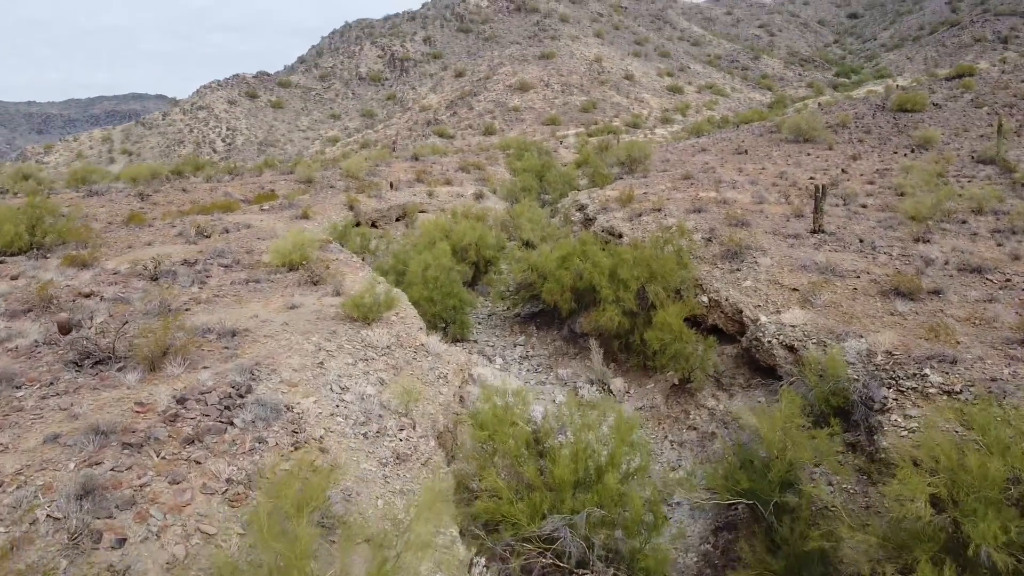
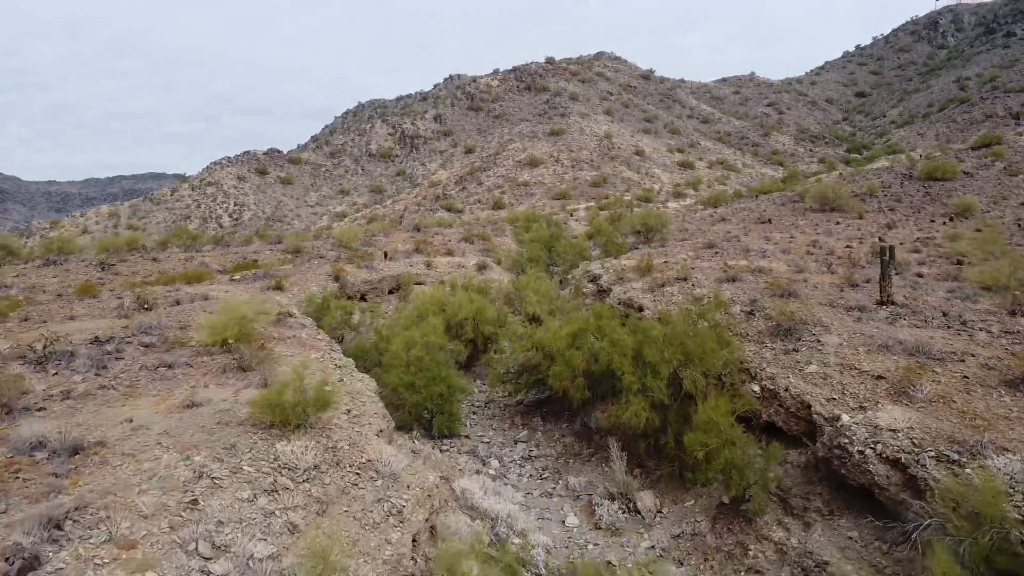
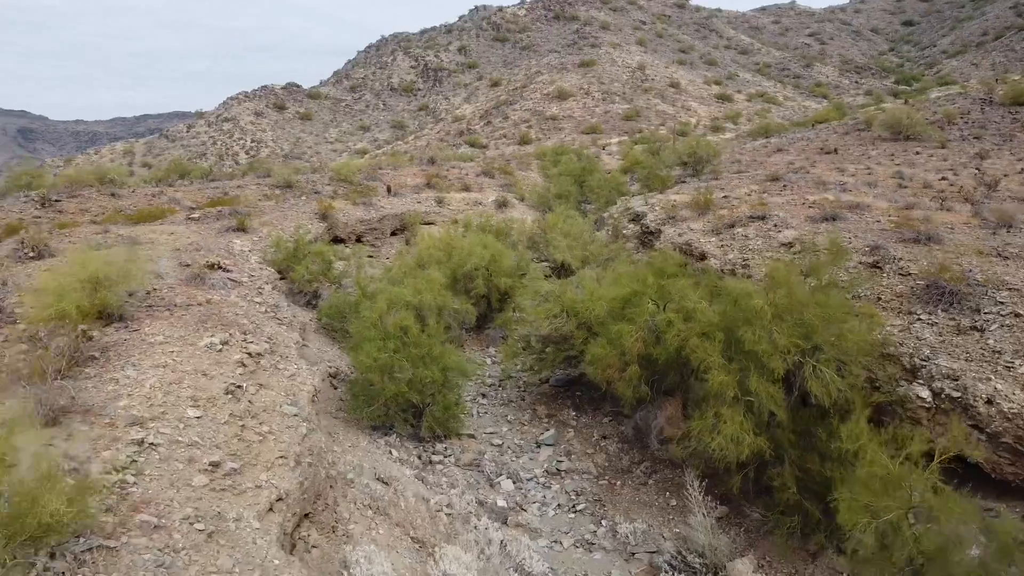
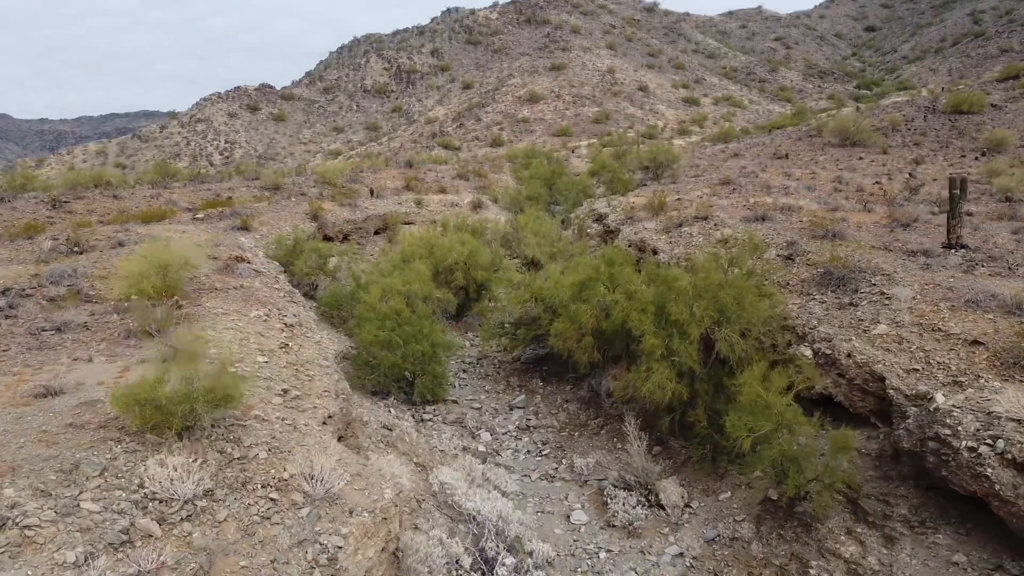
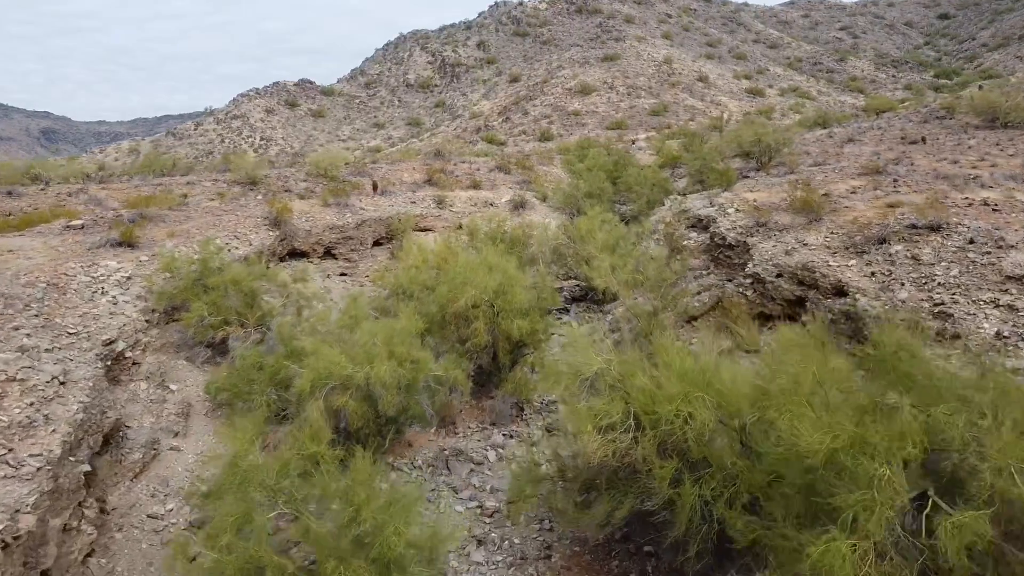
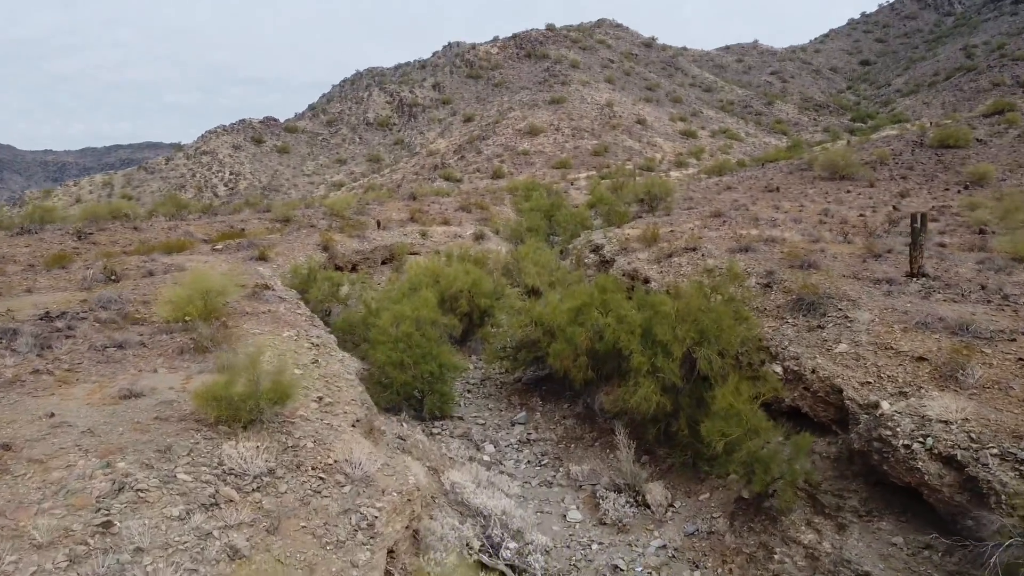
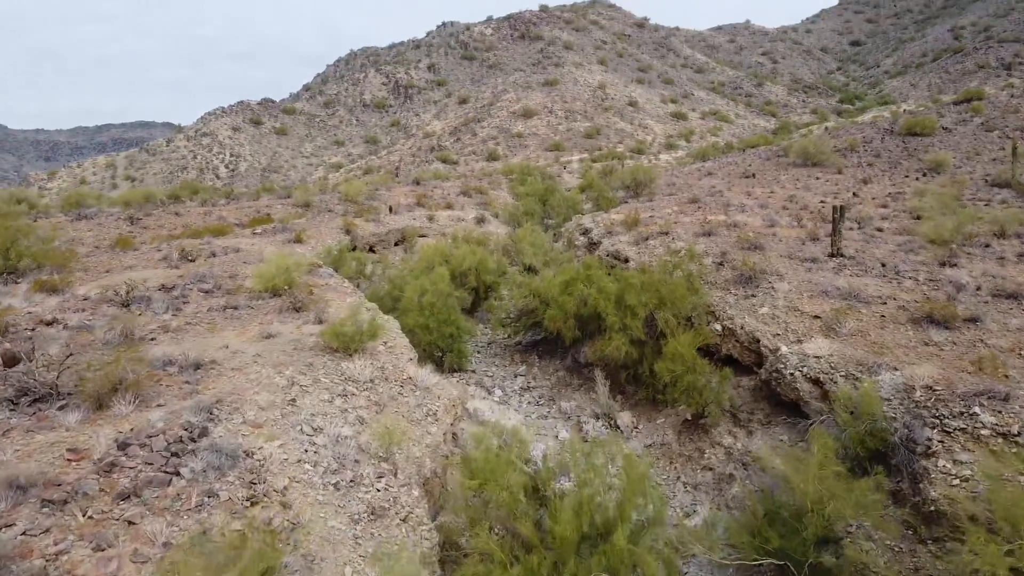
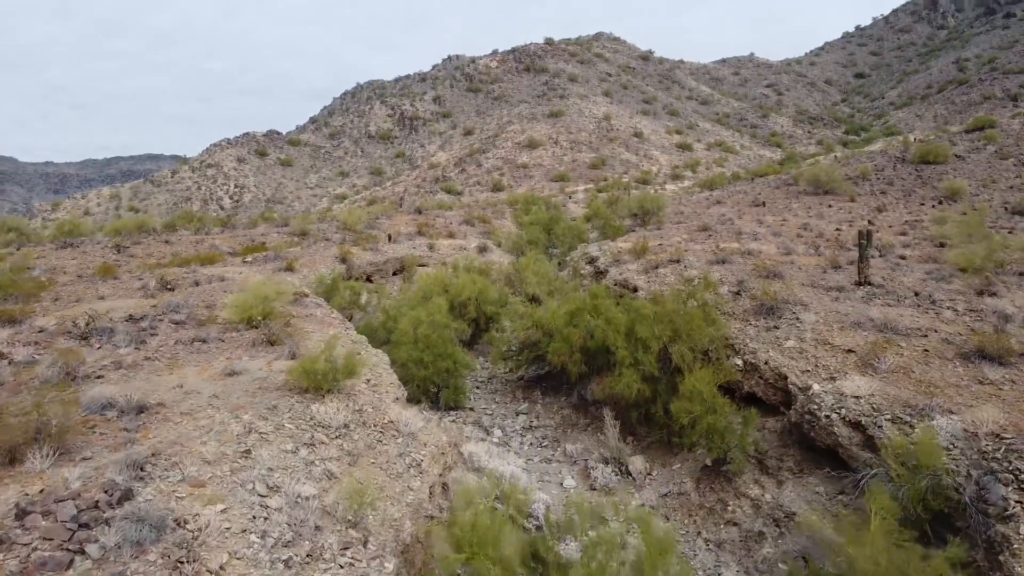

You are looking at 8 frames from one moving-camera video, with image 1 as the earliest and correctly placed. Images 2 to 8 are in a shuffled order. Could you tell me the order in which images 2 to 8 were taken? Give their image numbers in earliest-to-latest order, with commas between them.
7, 8, 2, 6, 4, 3, 5
